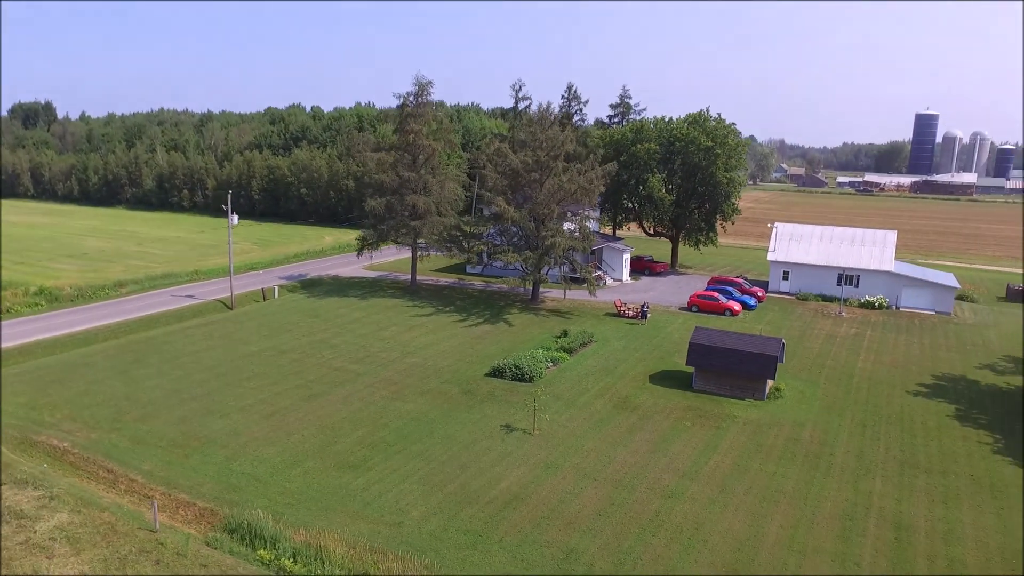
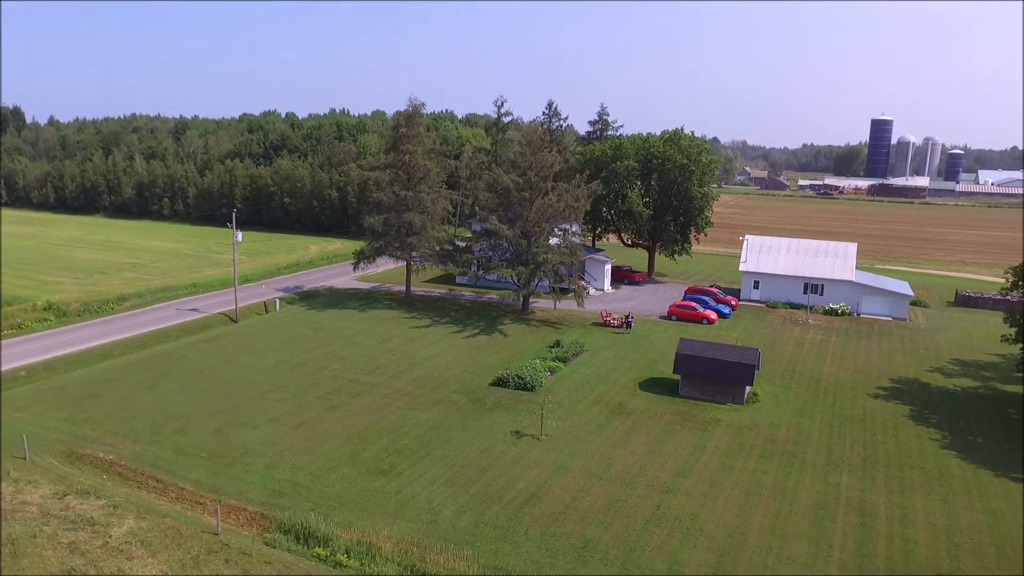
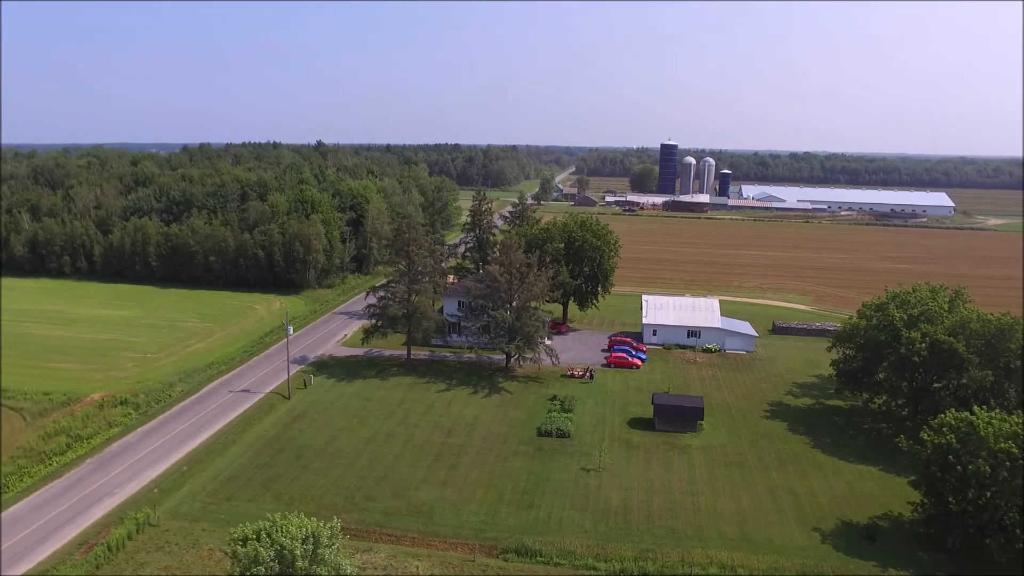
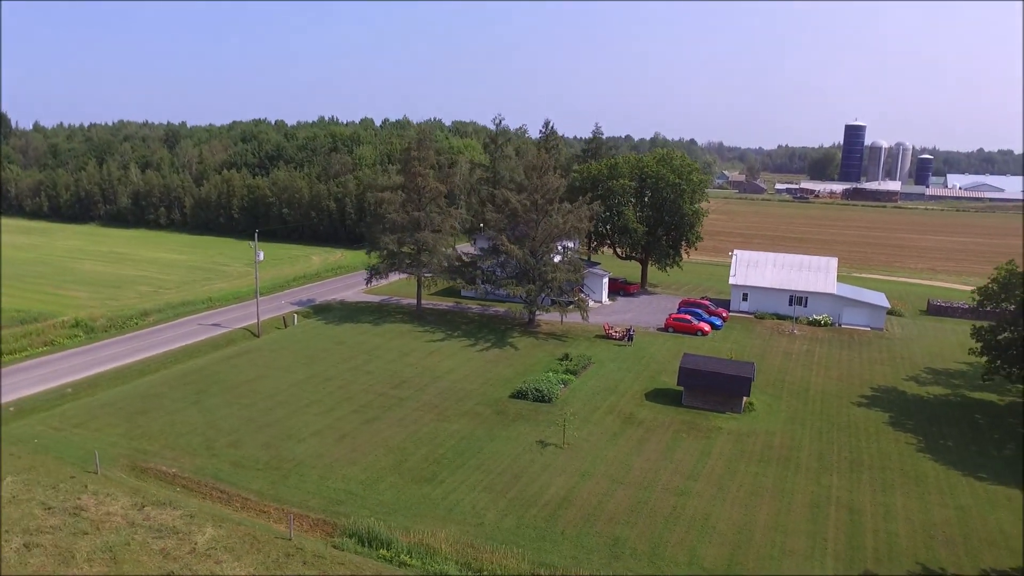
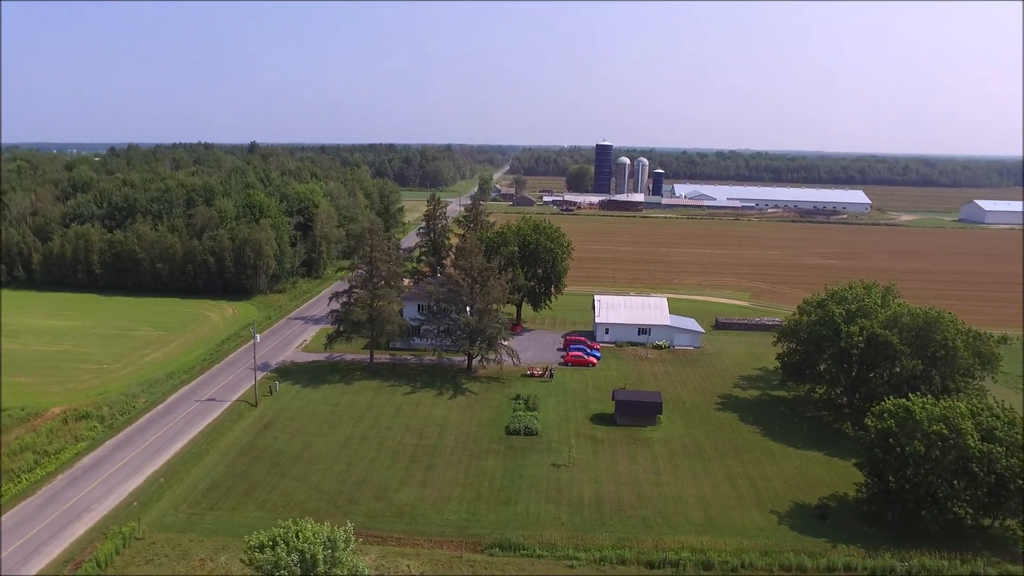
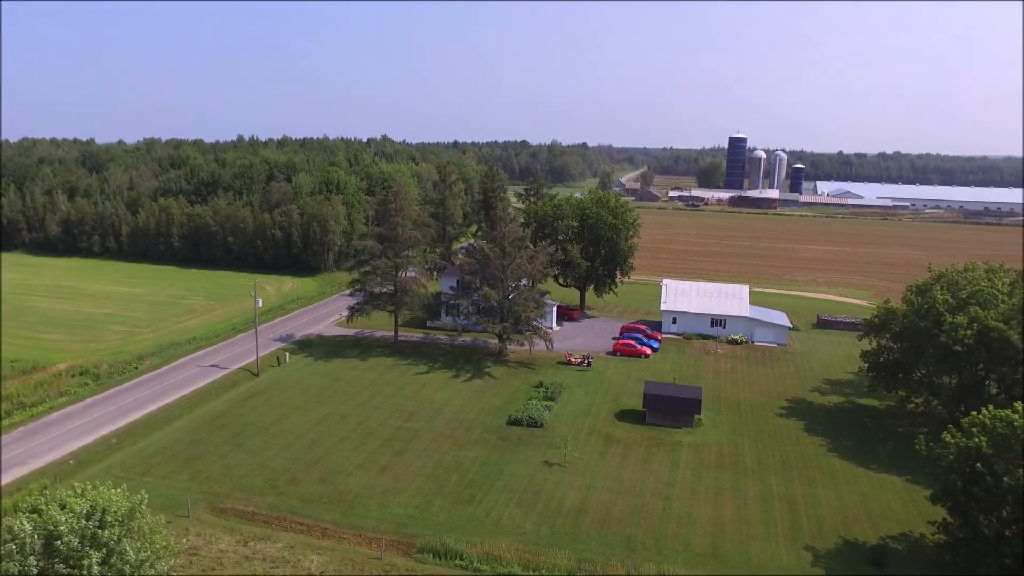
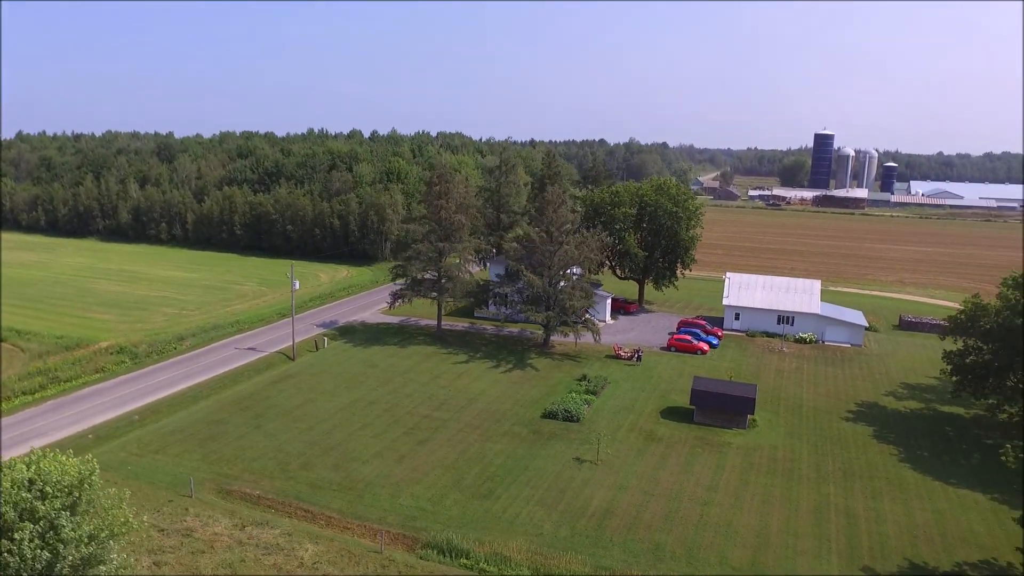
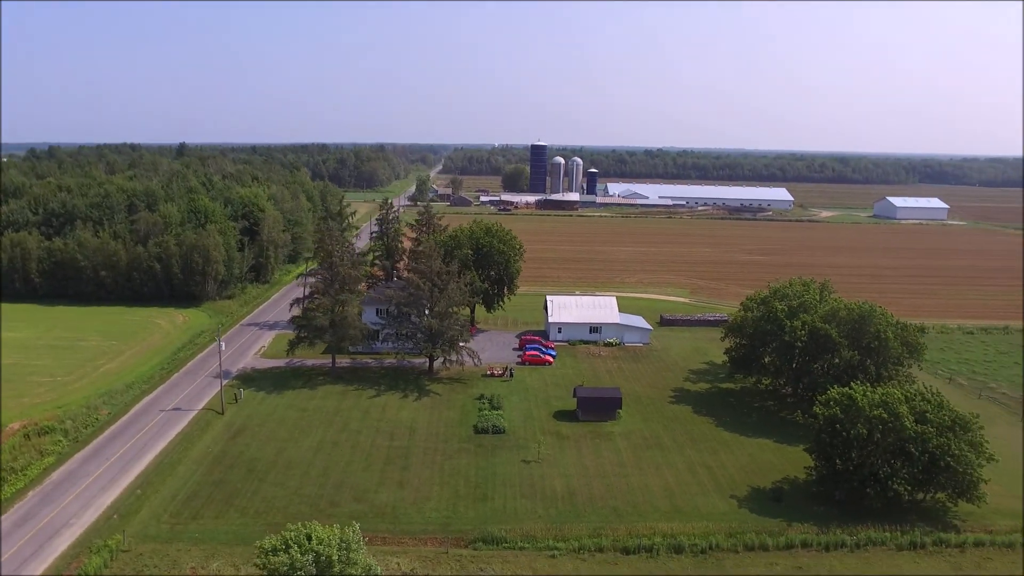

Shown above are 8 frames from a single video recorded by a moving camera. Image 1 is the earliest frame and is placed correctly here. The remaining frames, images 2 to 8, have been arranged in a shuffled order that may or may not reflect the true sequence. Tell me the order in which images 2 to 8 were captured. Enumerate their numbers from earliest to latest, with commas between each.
2, 4, 7, 6, 3, 5, 8
